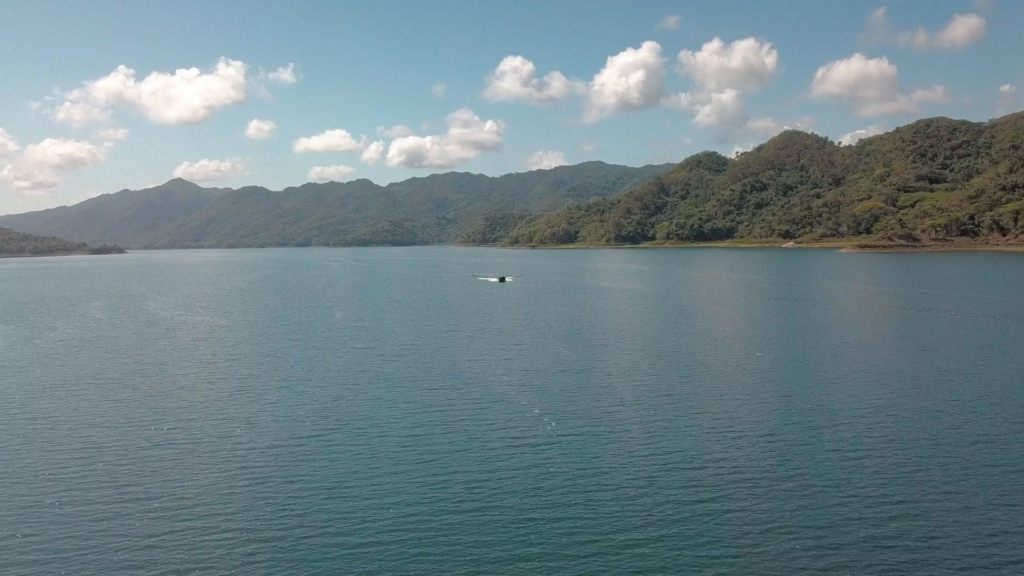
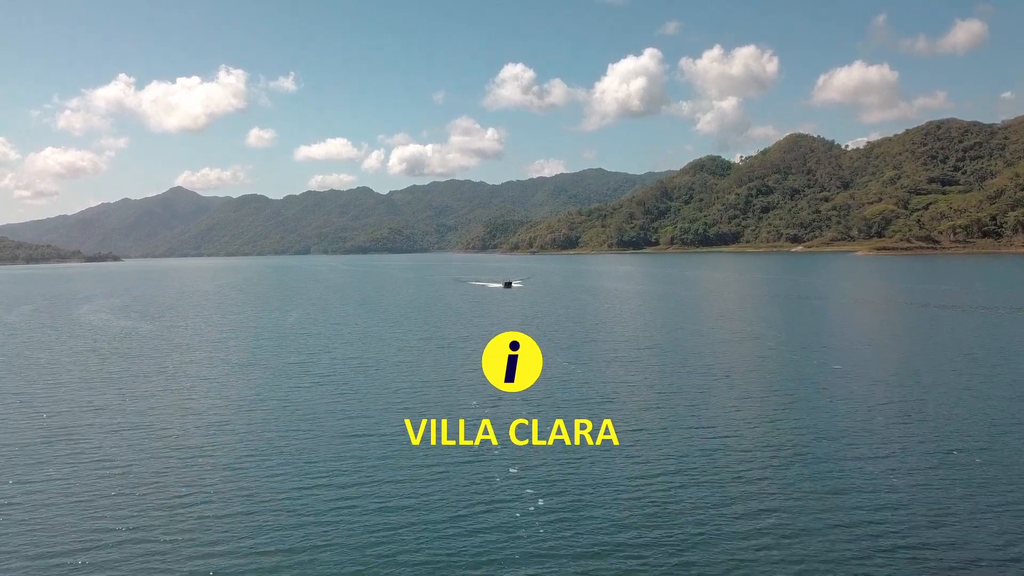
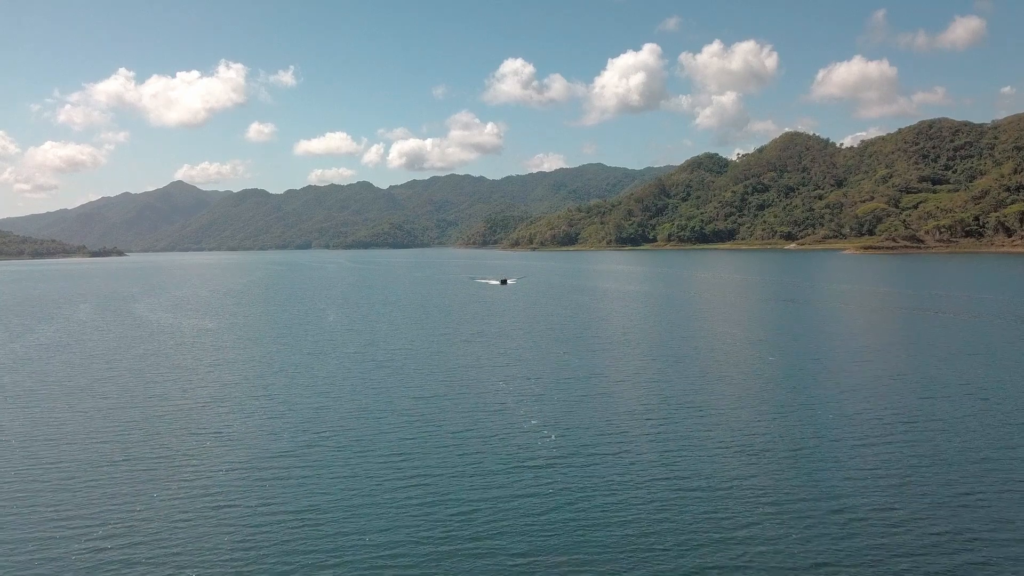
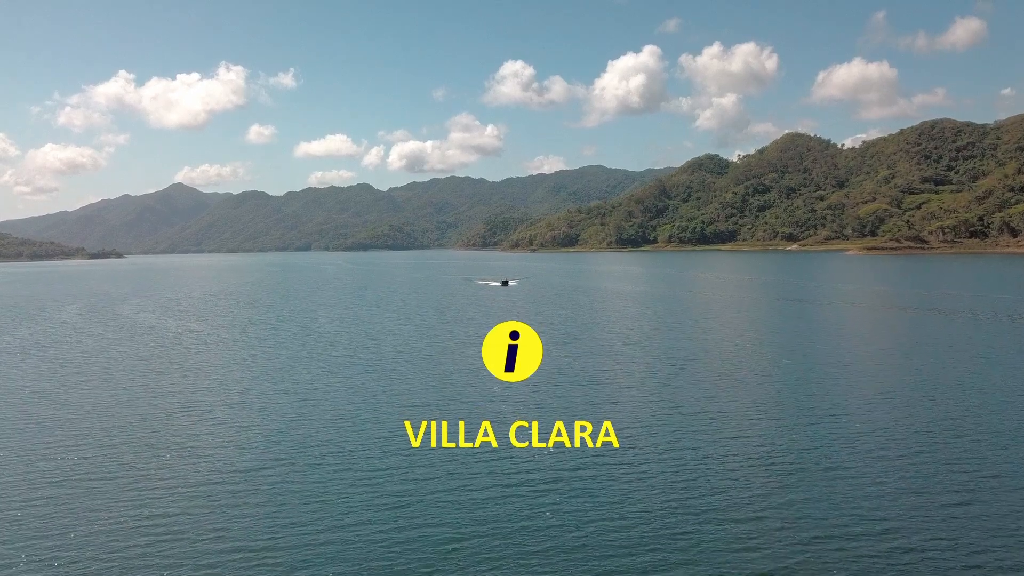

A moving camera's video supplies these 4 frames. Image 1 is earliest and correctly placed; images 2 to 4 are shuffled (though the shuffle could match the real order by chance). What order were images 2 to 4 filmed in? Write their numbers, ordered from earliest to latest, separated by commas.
3, 4, 2
